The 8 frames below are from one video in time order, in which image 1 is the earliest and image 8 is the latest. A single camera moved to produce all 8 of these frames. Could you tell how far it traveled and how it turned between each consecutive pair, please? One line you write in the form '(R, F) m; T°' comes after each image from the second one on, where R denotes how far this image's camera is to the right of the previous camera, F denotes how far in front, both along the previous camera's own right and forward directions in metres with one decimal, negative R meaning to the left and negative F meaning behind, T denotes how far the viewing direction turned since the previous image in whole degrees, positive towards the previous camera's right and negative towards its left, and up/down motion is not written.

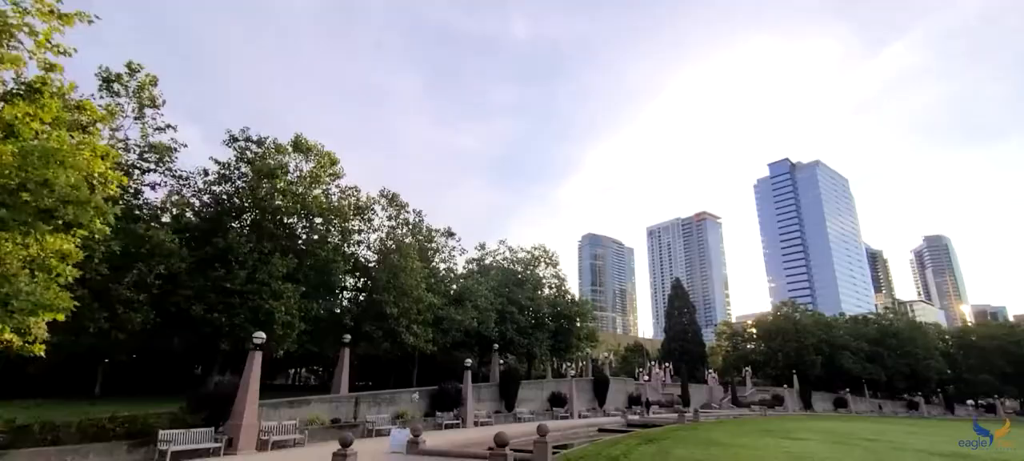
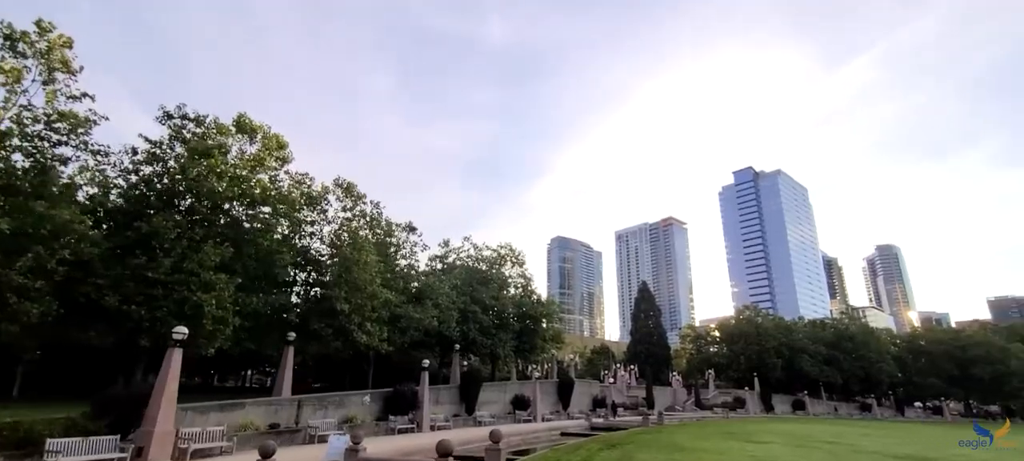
(+0.4, +1.1) m; +3°
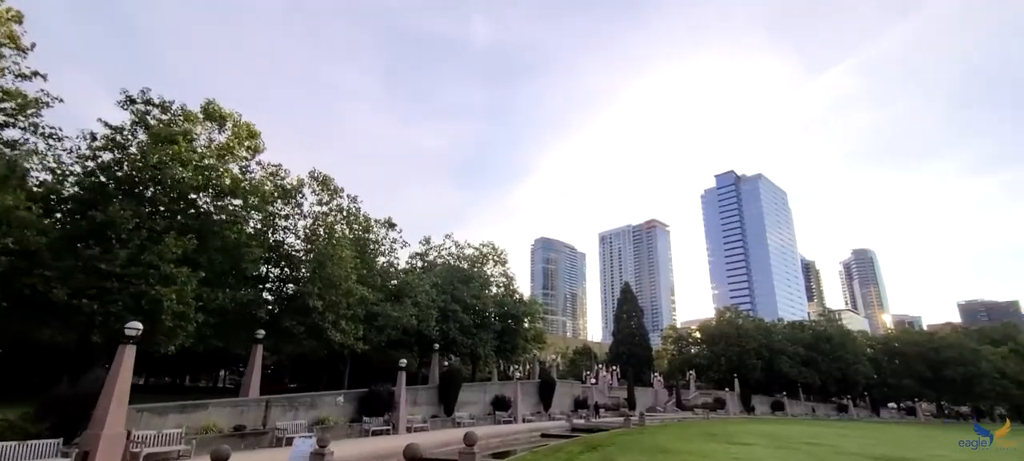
(+0.1, +0.6) m; +2°
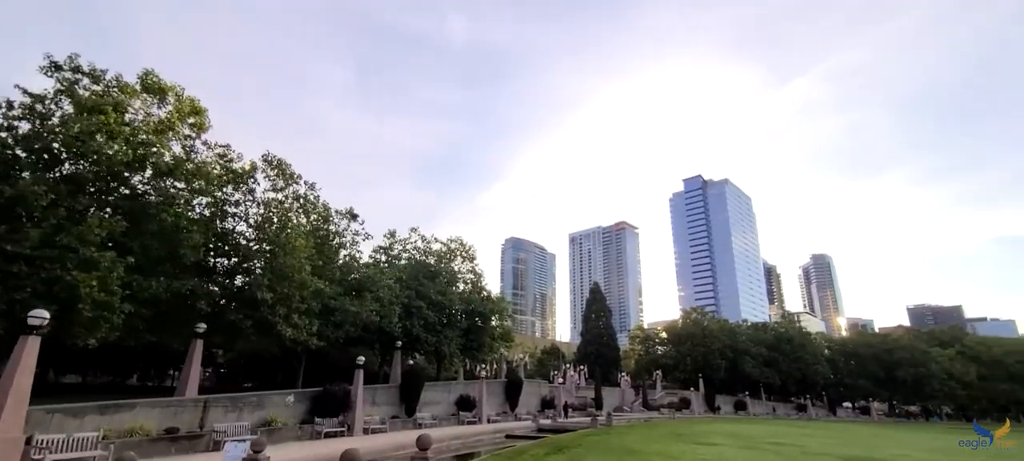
(+0.2, +0.9) m; +3°
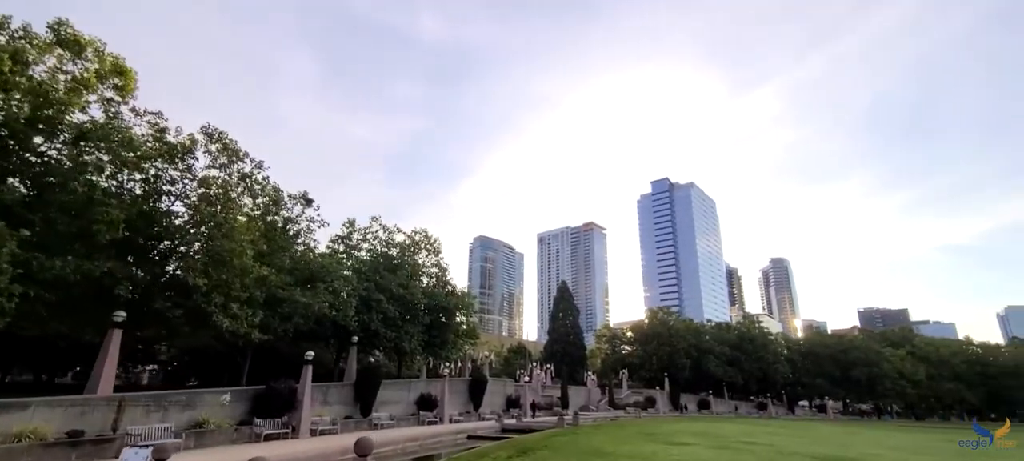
(+0.1, +1.4) m; +4°
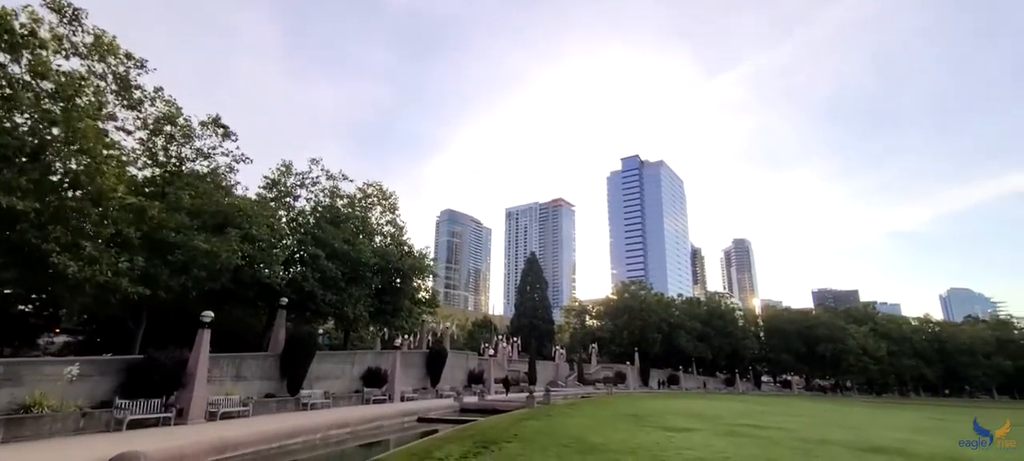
(+0.1, +4.3) m; +4°
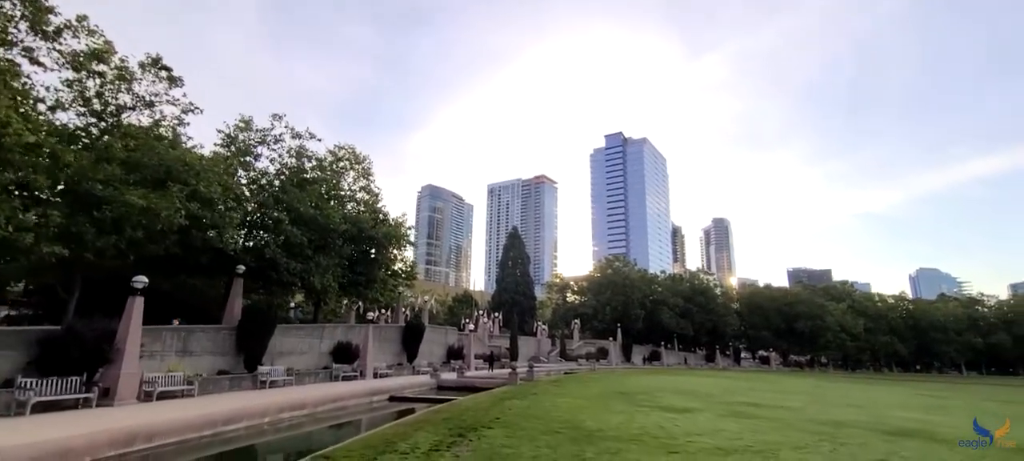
(0.0, +1.9) m; +2°
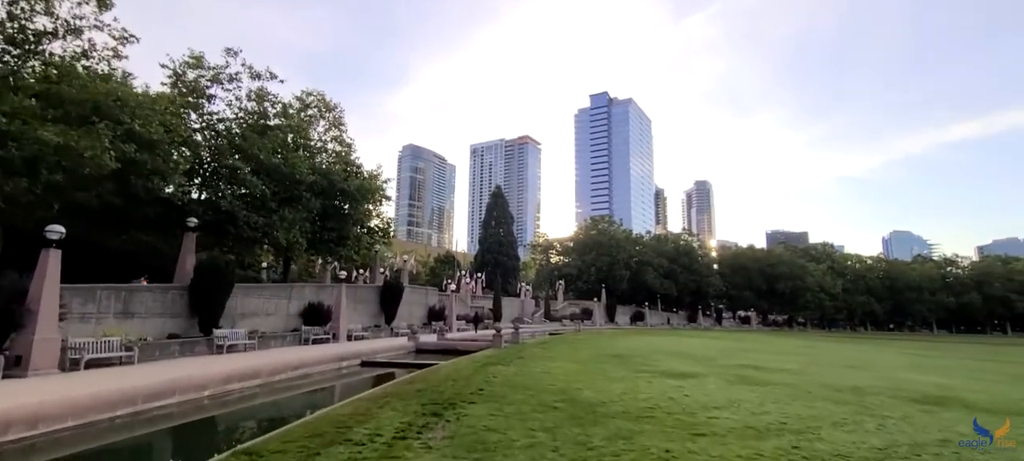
(-0.1, +1.7) m; +2°
